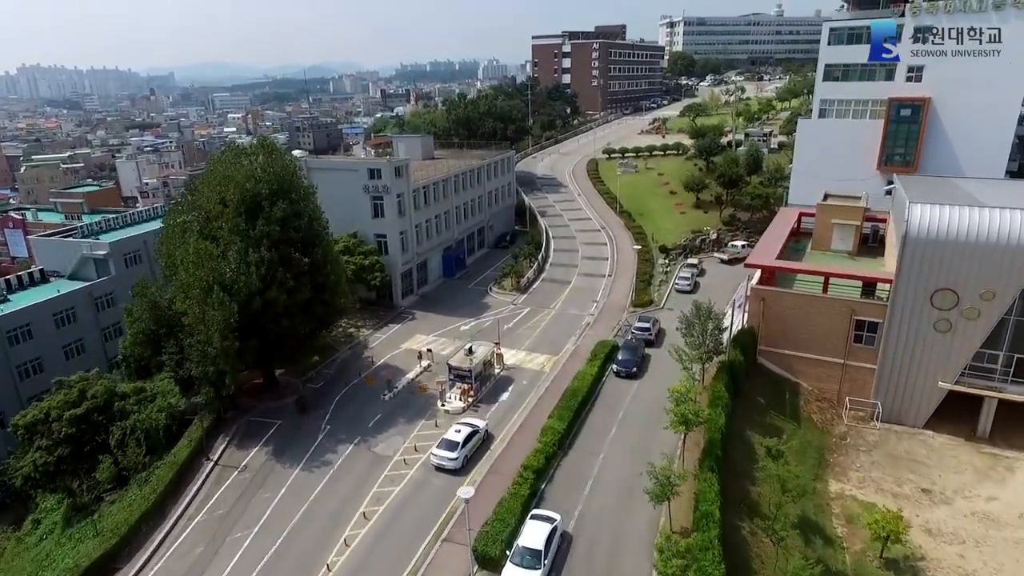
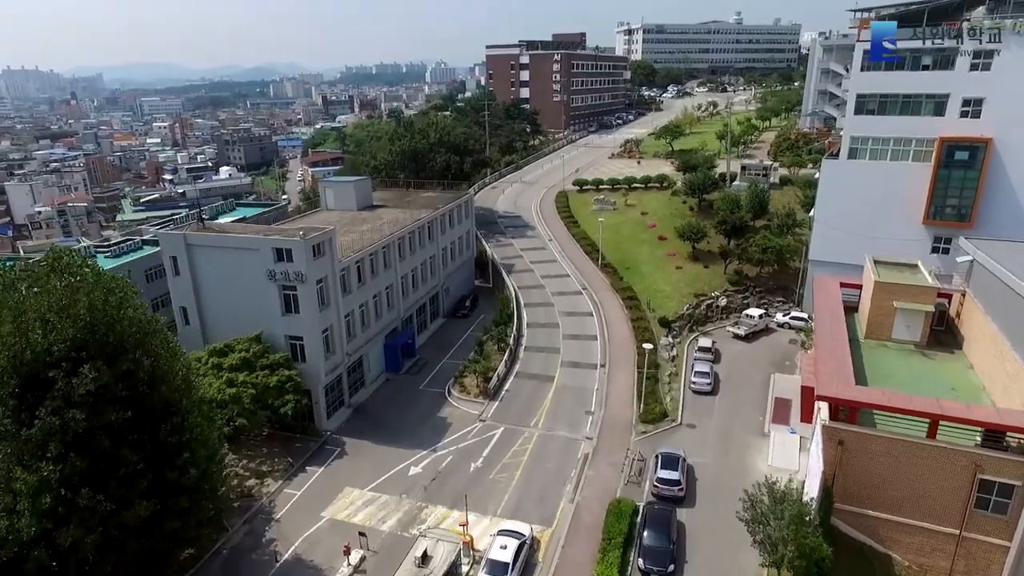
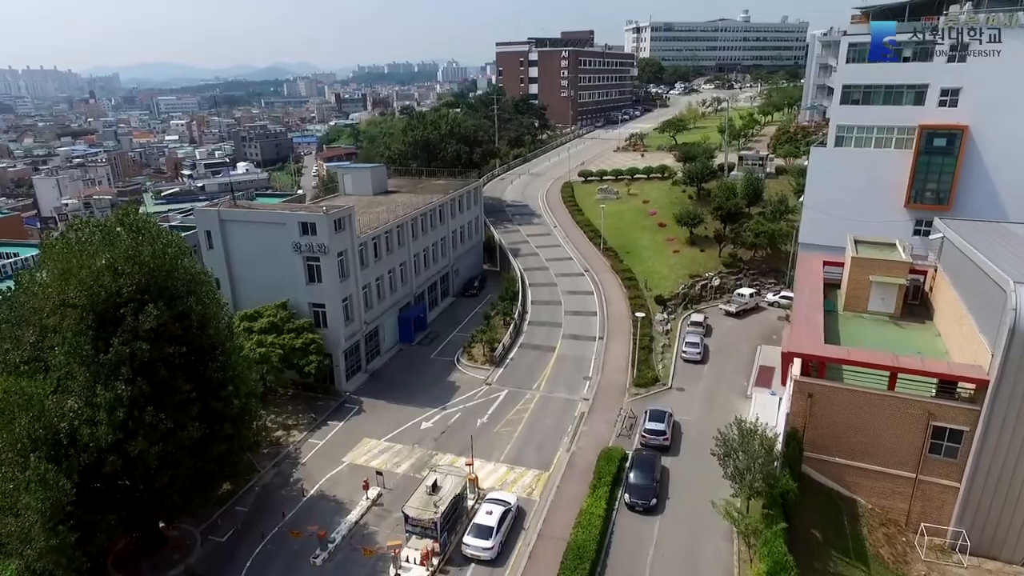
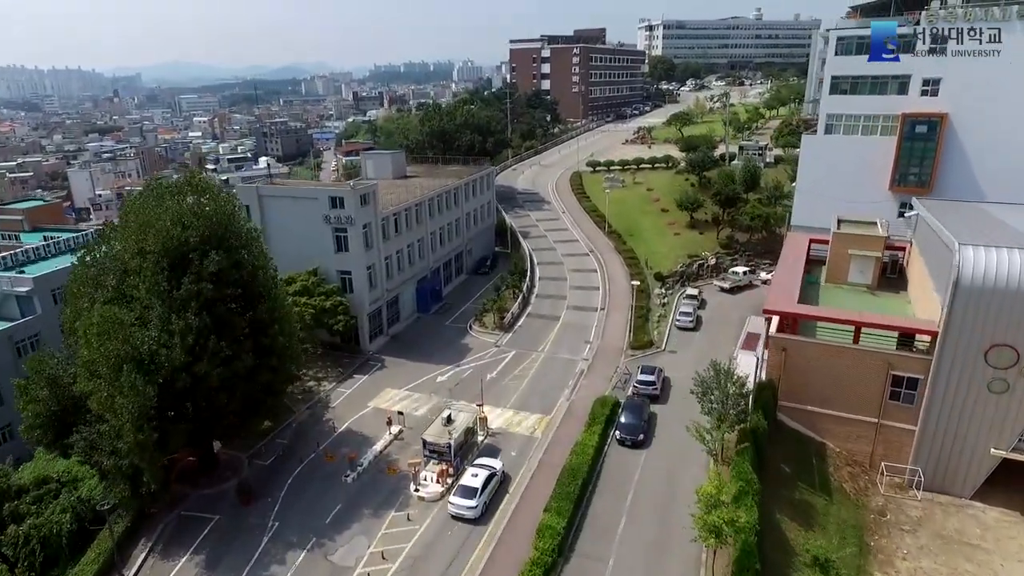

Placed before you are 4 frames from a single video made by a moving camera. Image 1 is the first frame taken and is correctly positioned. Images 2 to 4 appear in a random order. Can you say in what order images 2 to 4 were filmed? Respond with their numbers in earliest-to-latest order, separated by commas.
4, 3, 2
